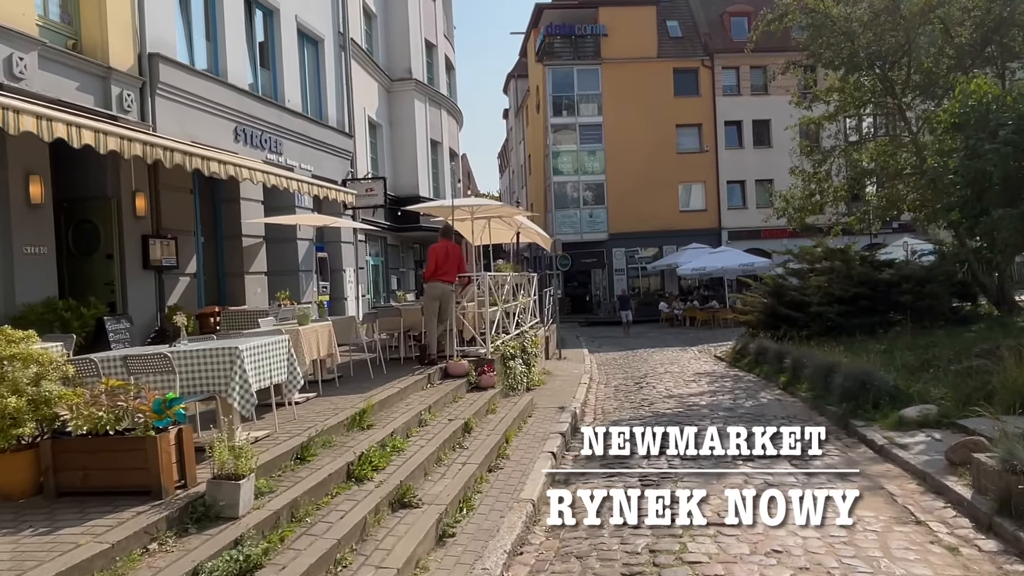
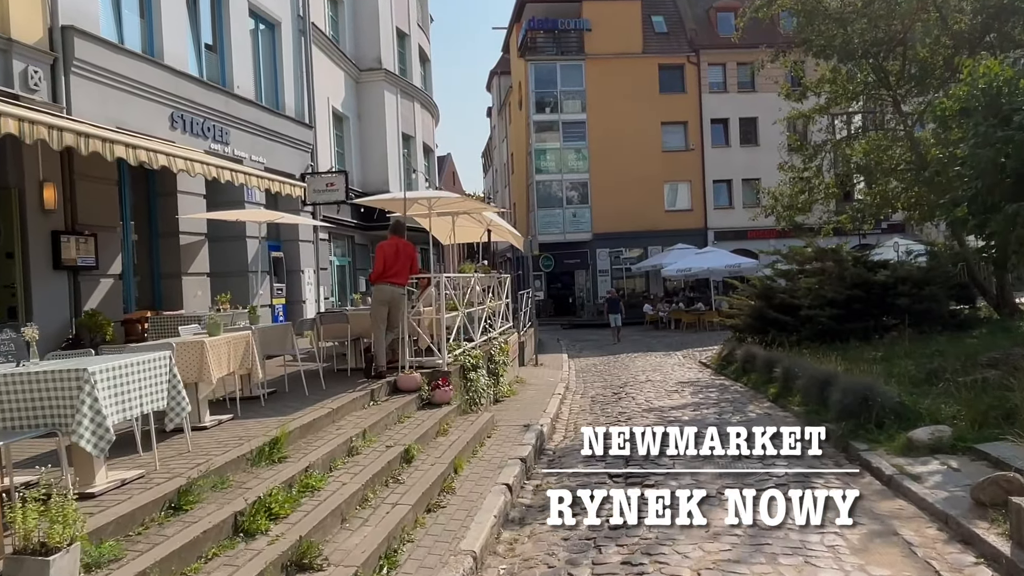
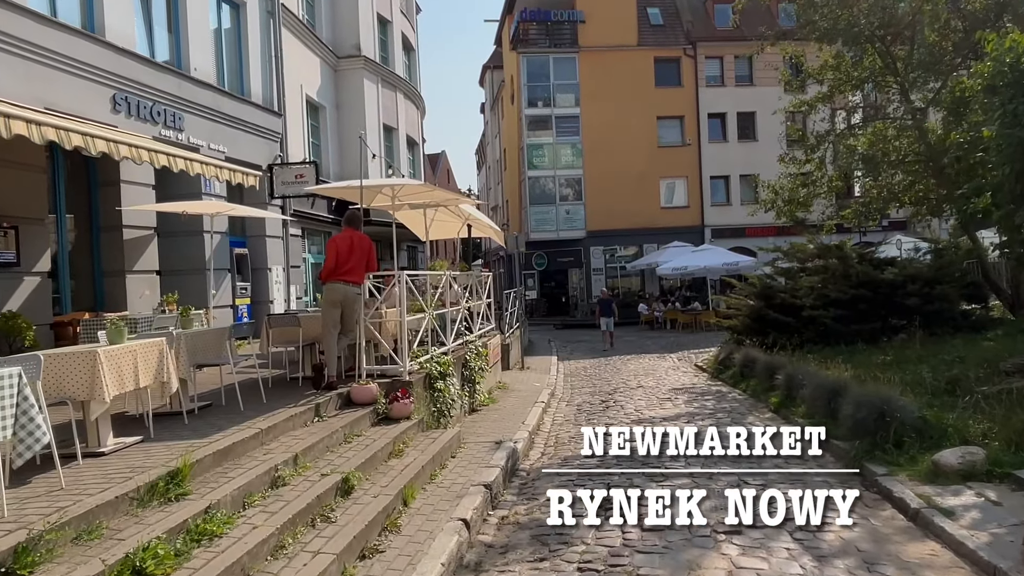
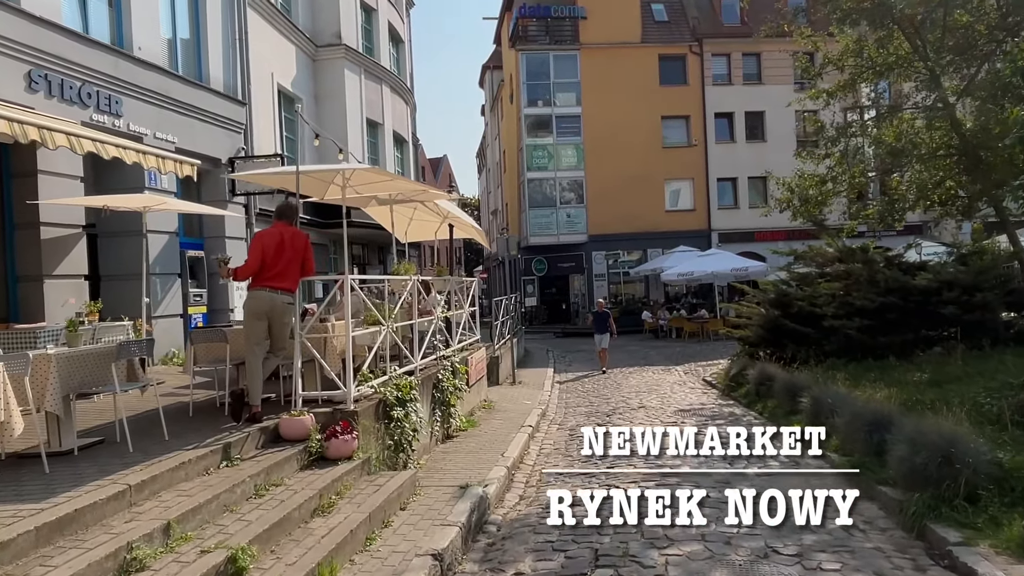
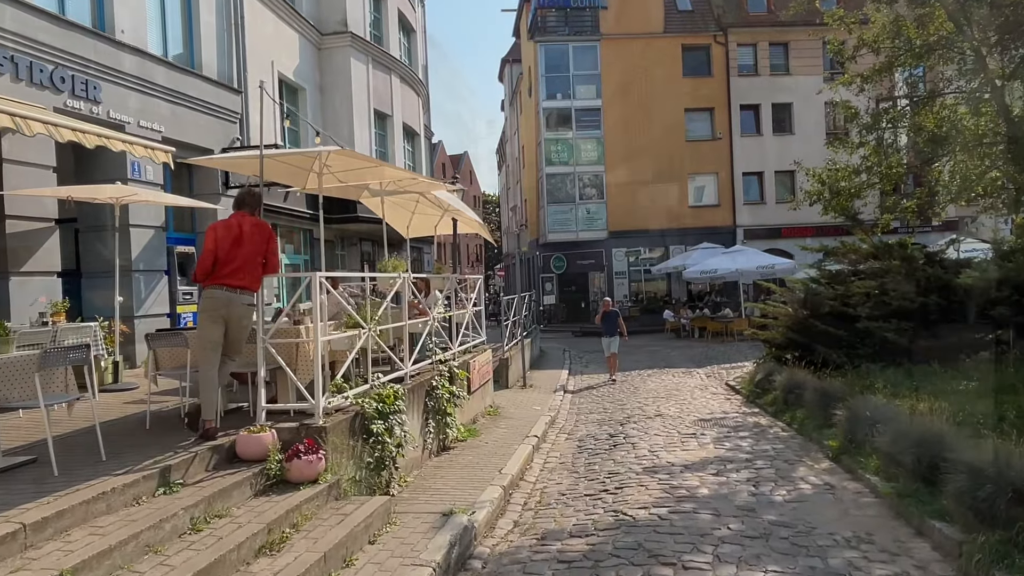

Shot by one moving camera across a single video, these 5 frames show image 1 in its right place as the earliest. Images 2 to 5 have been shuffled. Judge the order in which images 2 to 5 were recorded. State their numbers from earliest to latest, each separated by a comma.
2, 3, 4, 5
